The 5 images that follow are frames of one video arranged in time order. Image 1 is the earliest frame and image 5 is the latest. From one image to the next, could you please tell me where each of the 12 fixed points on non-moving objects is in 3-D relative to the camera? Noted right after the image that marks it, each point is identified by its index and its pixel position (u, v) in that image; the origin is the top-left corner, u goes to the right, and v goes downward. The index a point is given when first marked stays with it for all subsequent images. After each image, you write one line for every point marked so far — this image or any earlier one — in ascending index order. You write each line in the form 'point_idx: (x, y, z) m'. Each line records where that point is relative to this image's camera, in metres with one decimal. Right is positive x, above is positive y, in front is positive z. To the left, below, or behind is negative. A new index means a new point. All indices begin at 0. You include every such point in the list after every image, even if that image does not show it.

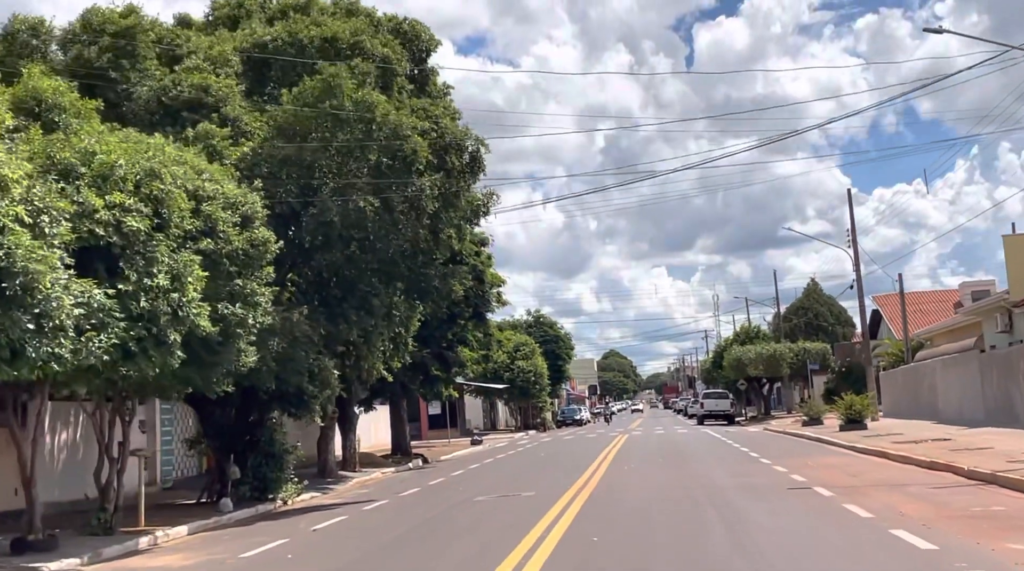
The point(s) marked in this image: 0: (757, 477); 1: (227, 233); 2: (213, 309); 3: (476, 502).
0: (+4.7, -3.7, +19.4) m
1: (-4.2, +0.8, +15.1) m
2: (-4.4, -0.3, +15.0) m
3: (-0.7, -3.9, +18.4) m
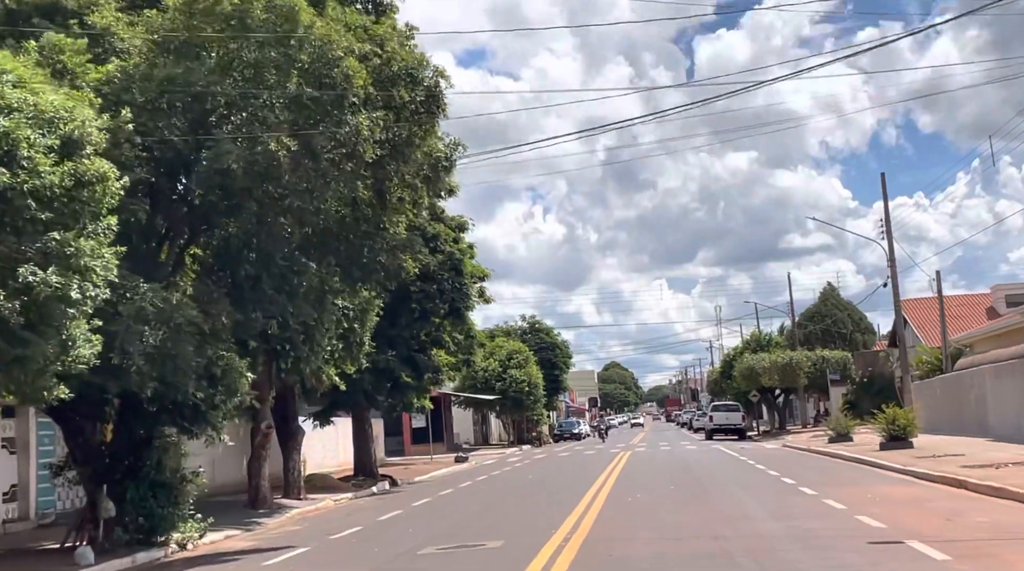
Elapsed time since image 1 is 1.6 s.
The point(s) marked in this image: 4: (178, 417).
0: (+4.2, -3.3, +14.3) m
1: (-4.7, +1.2, +10.1) m
2: (-4.9, +0.1, +10.0) m
3: (-1.2, -3.5, +13.4) m
4: (-5.1, -2.0, +15.5) m
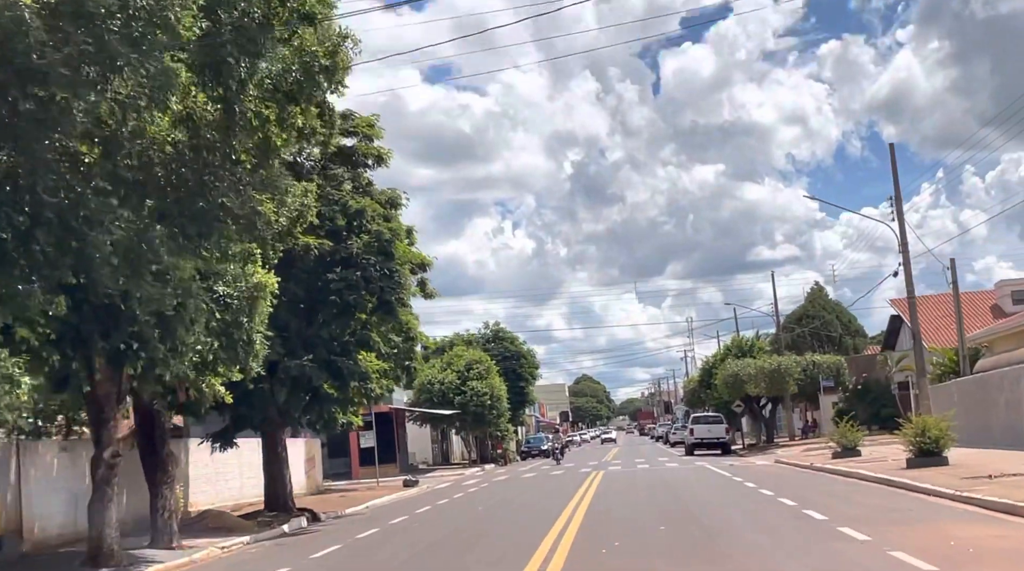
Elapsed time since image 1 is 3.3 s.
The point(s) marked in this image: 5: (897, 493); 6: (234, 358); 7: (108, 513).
0: (+3.3, -2.7, +9.0) m
1: (-5.5, +1.8, +4.6) m
2: (-5.7, +0.6, +4.5) m
3: (-2.0, -3.0, +7.9) m
4: (-6.0, -1.6, +9.9) m
5: (+7.3, -3.9, +19.4) m
6: (-4.8, -1.2, +17.6) m
7: (-6.3, -3.6, +16.0) m
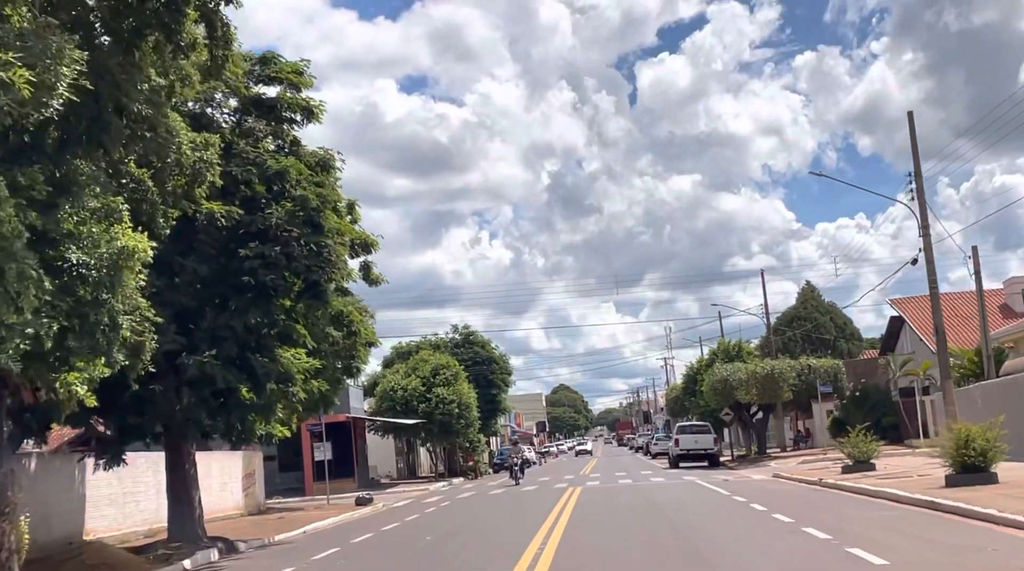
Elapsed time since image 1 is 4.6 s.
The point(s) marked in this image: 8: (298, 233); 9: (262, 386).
0: (+2.8, -2.2, +4.8) m
1: (-5.9, +2.4, +0.3) m
2: (-6.1, +1.2, +0.2) m
3: (-2.4, -2.5, +3.6) m
4: (-6.5, -1.0, +5.6) m
5: (+6.6, -3.5, +15.3) m
6: (-5.5, -0.8, +13.3) m
7: (-7.0, -3.1, +11.6) m
8: (-3.9, +1.0, +18.5) m
9: (-4.6, -1.8, +18.8) m
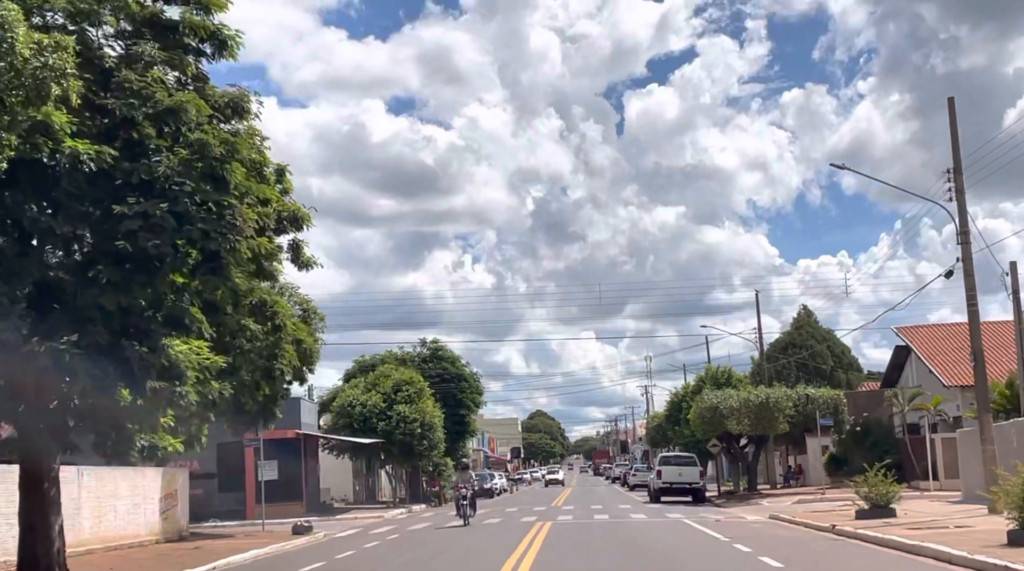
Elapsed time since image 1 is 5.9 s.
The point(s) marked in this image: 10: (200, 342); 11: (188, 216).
0: (+2.4, -1.7, +0.7) m
1: (-6.1, +3.3, -3.9) m
2: (-6.3, +2.2, -4.0) m
3: (-2.9, -1.7, -0.6) m
4: (-6.9, -0.2, +1.3) m
5: (+5.9, -3.4, +11.2) m
6: (-6.0, -0.1, +9.0) m
7: (-7.6, -2.4, +7.3) m
8: (-4.5, +1.4, +14.4) m
9: (-5.3, -1.4, +14.5) m
10: (-4.9, -0.9, +16.1) m
11: (-4.5, +0.9, +14.3) m
